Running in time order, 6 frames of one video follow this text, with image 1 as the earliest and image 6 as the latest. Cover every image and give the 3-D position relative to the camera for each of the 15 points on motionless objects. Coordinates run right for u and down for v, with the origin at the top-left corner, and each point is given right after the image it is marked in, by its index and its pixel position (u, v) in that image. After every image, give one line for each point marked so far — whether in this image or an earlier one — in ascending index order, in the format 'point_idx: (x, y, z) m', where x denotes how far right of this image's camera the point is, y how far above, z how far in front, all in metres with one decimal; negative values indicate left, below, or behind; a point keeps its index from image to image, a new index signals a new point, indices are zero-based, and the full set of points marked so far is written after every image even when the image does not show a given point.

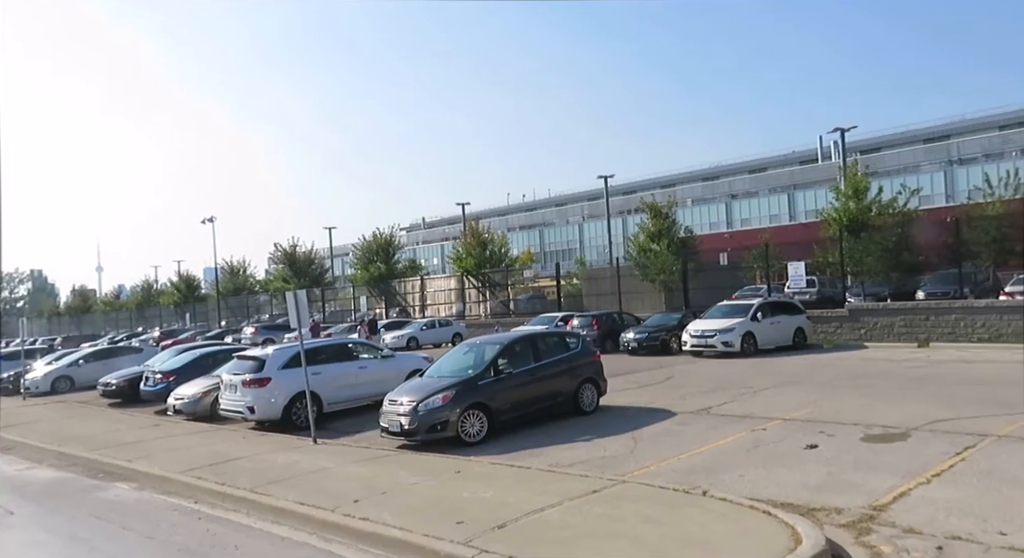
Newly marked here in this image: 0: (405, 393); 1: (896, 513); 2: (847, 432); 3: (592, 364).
0: (-1.7, -1.8, +12.7) m
1: (+3.6, -2.2, +7.5) m
2: (+4.9, -2.2, +11.5) m
3: (+1.4, -1.6, +14.5) m
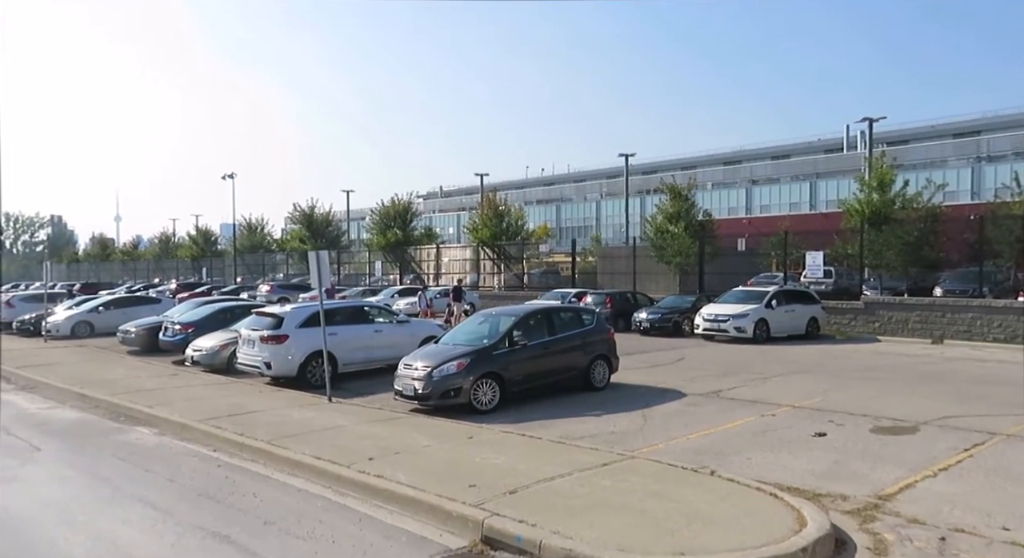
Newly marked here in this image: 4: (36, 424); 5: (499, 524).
0: (-1.5, -1.3, +12.9) m
1: (+3.7, -2.1, +7.6) m
2: (+5.0, -2.1, +11.6) m
3: (+1.7, -1.1, +14.6) m
4: (-6.5, -2.0, +11.0) m
5: (-0.1, -2.0, +6.6) m
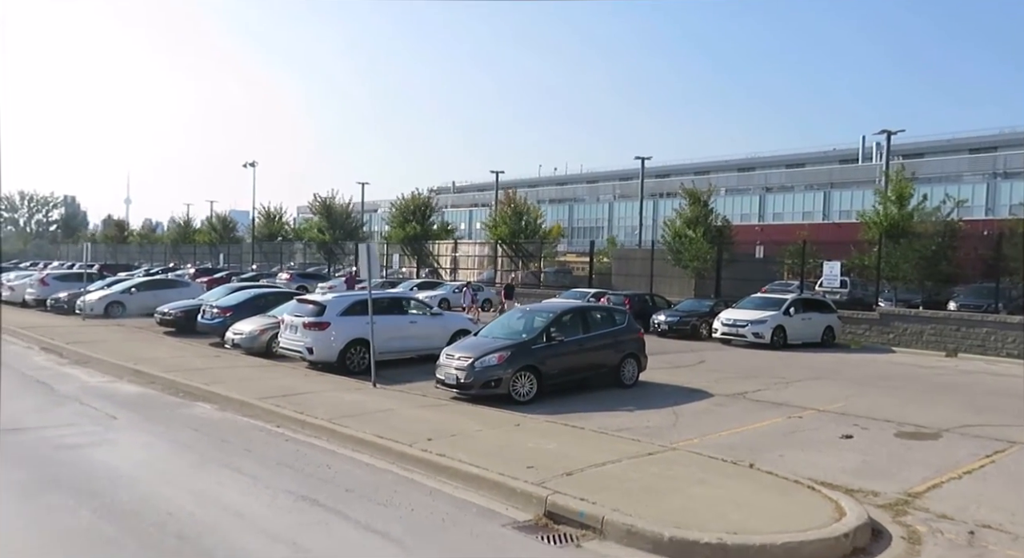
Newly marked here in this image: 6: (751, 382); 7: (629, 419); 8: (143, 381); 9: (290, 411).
0: (-0.8, -1.2, +13.5) m
1: (+4.3, -2.3, +8.1) m
2: (+5.6, -2.2, +12.1) m
3: (+2.3, -1.2, +15.1) m
4: (-5.9, -1.7, +11.6) m
5: (+0.4, -2.0, +7.1) m
6: (+5.0, -2.2, +16.7) m
7: (+1.8, -2.1, +12.0) m
8: (-6.1, -1.7, +13.3) m
9: (-2.9, -1.7, +10.5) m
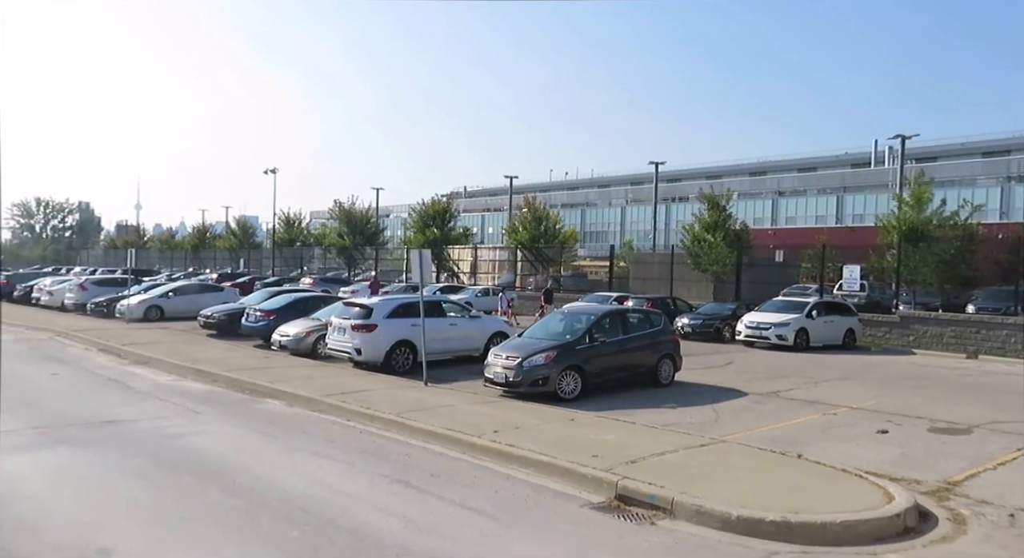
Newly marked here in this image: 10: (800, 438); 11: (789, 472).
0: (-0.1, -1.2, +14.1) m
1: (+5.0, -2.3, +8.7) m
2: (+6.4, -2.3, +12.7) m
3: (+3.1, -1.2, +15.7) m
4: (-5.2, -1.8, +12.3) m
5: (+1.2, -2.0, +7.7) m
6: (+5.8, -2.2, +17.3) m
7: (+2.5, -2.1, +12.6) m
8: (-5.3, -1.8, +14.0) m
9: (-2.2, -1.8, +11.2) m
10: (+4.0, -2.2, +11.0) m
11: (+2.9, -2.1, +8.5) m
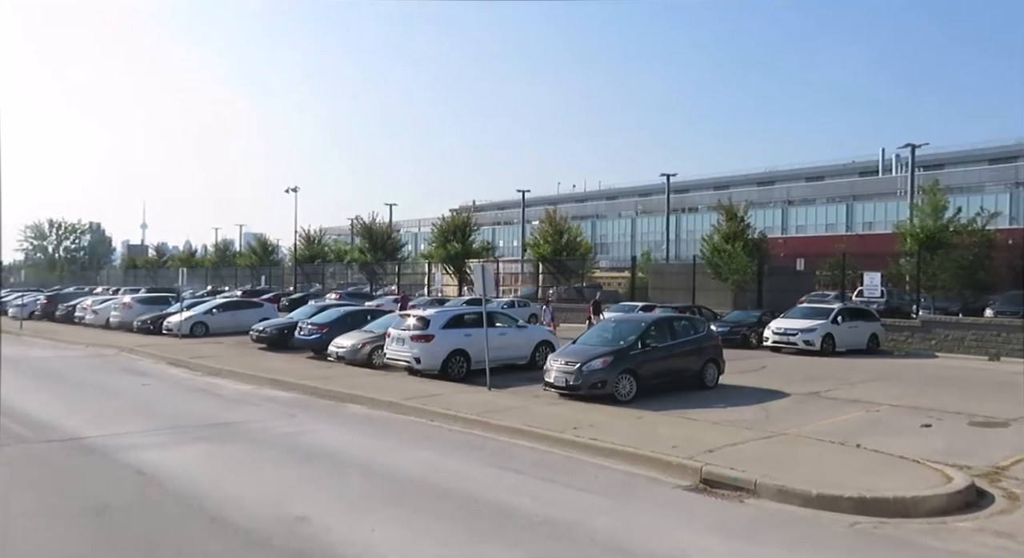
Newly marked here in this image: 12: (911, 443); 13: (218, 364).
0: (+1.0, -1.4, +15.0) m
1: (+6.0, -2.3, +9.5) m
2: (+7.4, -2.3, +13.5) m
3: (+4.2, -1.4, +16.6) m
4: (-4.1, -2.0, +13.2) m
5: (+2.2, -2.1, +8.6) m
6: (+7.0, -2.4, +18.1) m
7: (+3.6, -2.3, +13.4) m
8: (-4.2, -2.0, +14.9) m
9: (-1.1, -2.0, +12.1) m
10: (+5.0, -2.3, +11.9) m
11: (+4.0, -2.1, +9.3) m
12: (+5.6, -2.3, +11.3) m
13: (-6.7, -1.9, +18.1) m
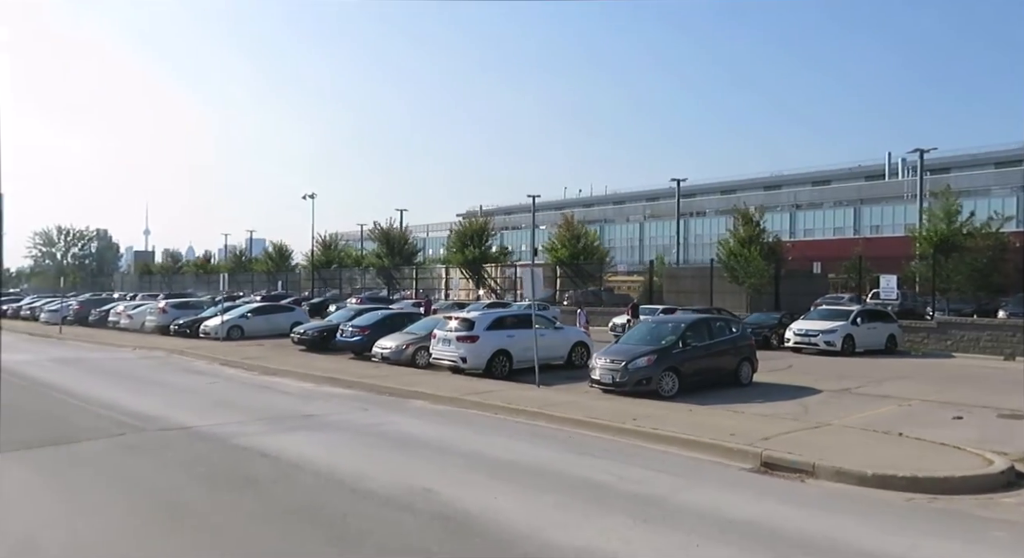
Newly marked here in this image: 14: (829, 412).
0: (+1.9, -1.5, +15.7) m
1: (+6.9, -2.3, +10.3) m
2: (+8.4, -2.4, +14.2) m
3: (+5.2, -1.4, +17.3) m
4: (-3.2, -2.1, +14.0) m
5: (+3.1, -2.1, +9.4) m
6: (+7.9, -2.4, +18.8) m
7: (+4.5, -2.3, +14.2) m
8: (-3.3, -2.1, +15.7) m
9: (-0.2, -2.0, +12.9) m
10: (+5.9, -2.3, +12.6) m
11: (+4.9, -2.1, +10.1) m
12: (+6.5, -2.3, +12.0) m
13: (-5.7, -2.0, +18.9) m
14: (+5.5, -2.3, +13.9) m
